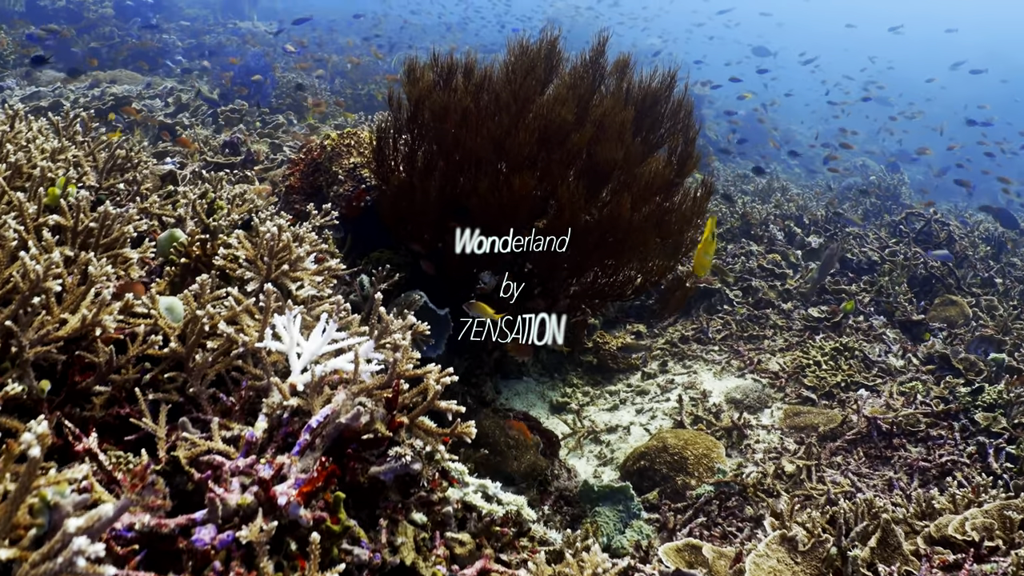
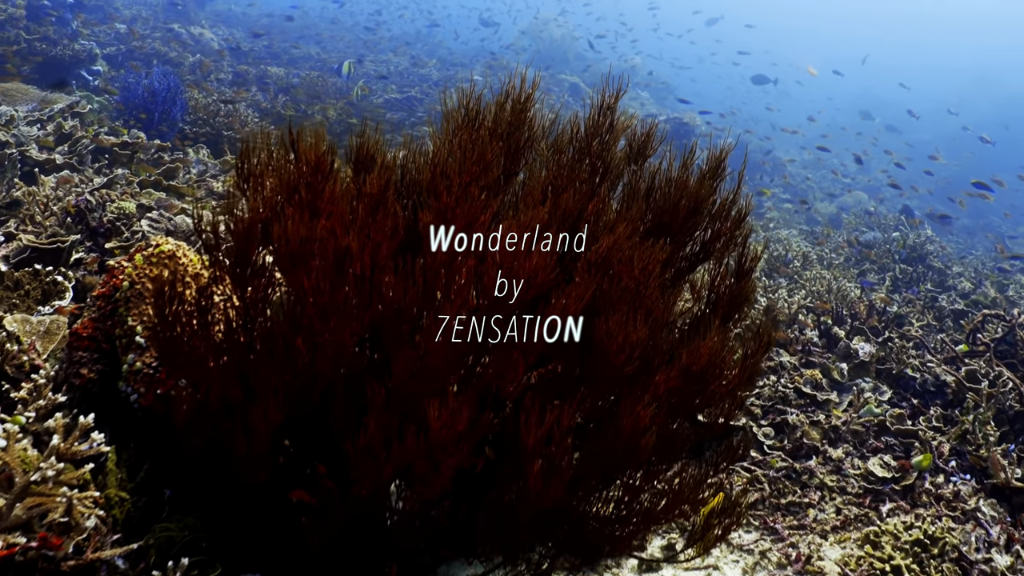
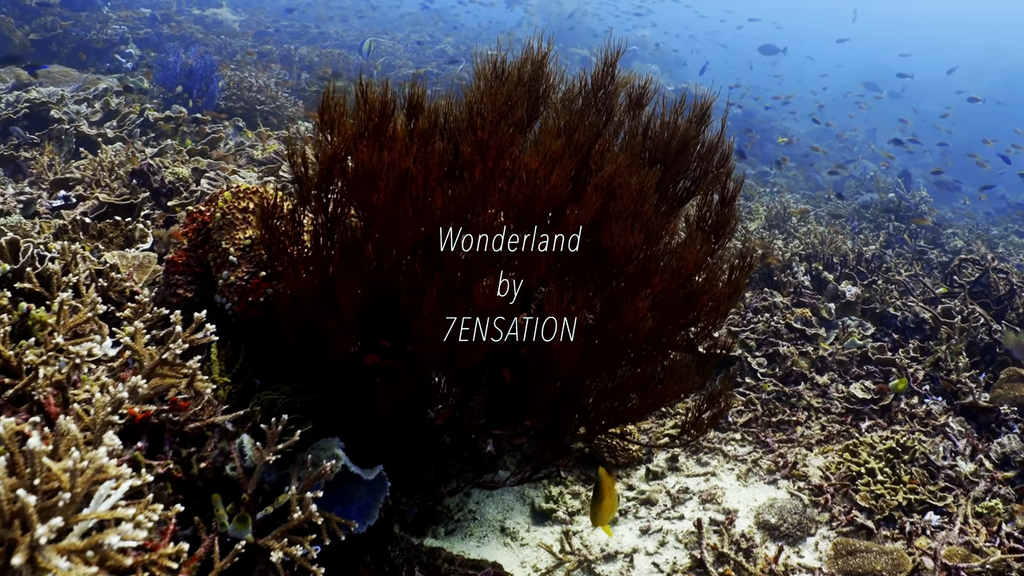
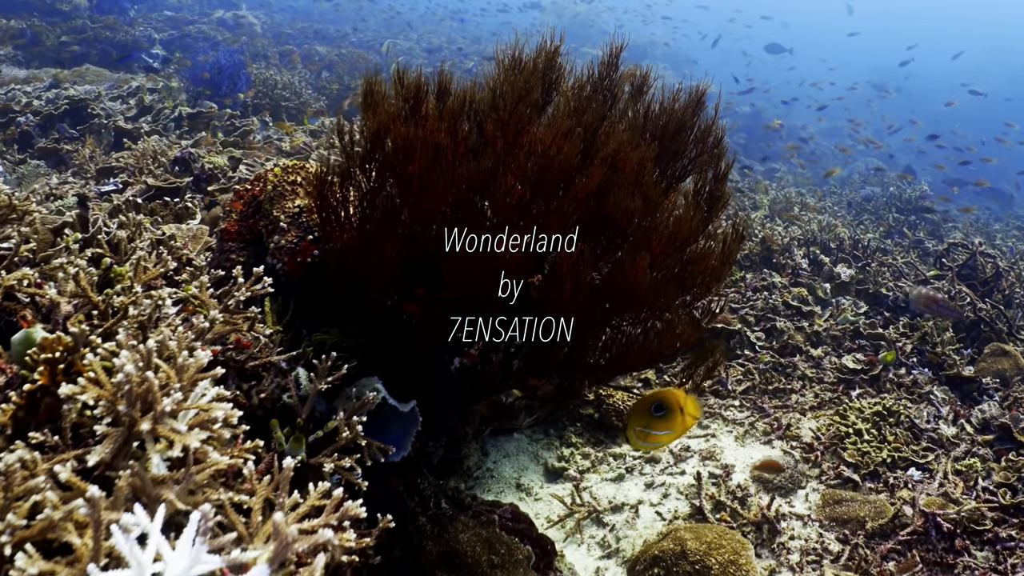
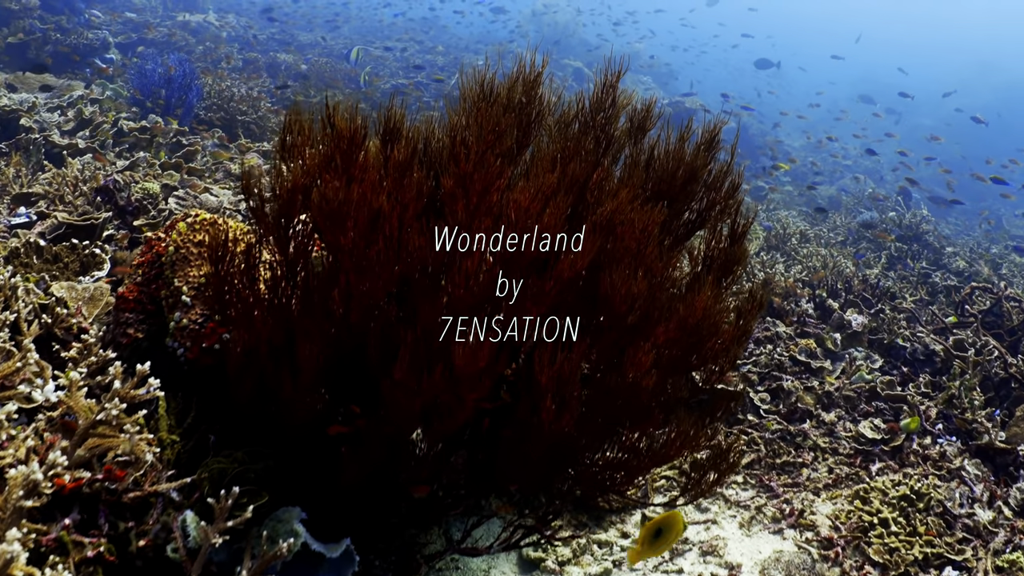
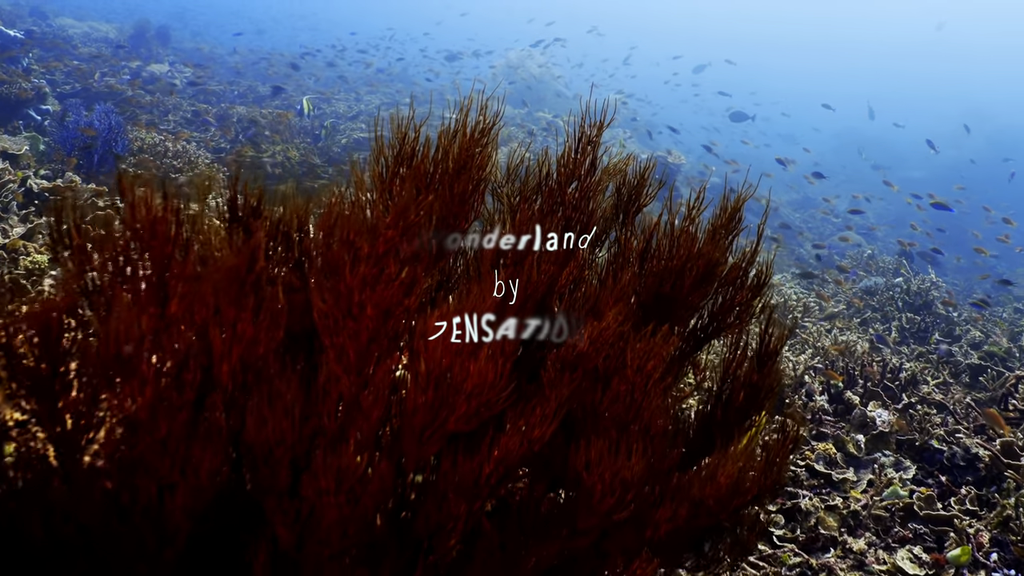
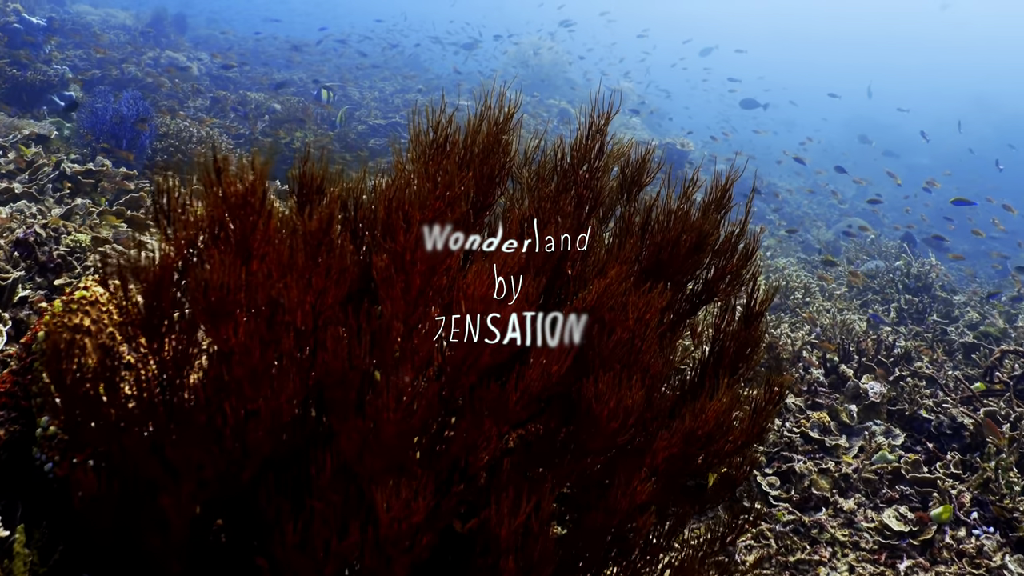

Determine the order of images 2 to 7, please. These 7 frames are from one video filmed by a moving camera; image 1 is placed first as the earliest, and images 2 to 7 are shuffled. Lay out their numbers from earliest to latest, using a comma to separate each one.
4, 3, 5, 2, 7, 6
